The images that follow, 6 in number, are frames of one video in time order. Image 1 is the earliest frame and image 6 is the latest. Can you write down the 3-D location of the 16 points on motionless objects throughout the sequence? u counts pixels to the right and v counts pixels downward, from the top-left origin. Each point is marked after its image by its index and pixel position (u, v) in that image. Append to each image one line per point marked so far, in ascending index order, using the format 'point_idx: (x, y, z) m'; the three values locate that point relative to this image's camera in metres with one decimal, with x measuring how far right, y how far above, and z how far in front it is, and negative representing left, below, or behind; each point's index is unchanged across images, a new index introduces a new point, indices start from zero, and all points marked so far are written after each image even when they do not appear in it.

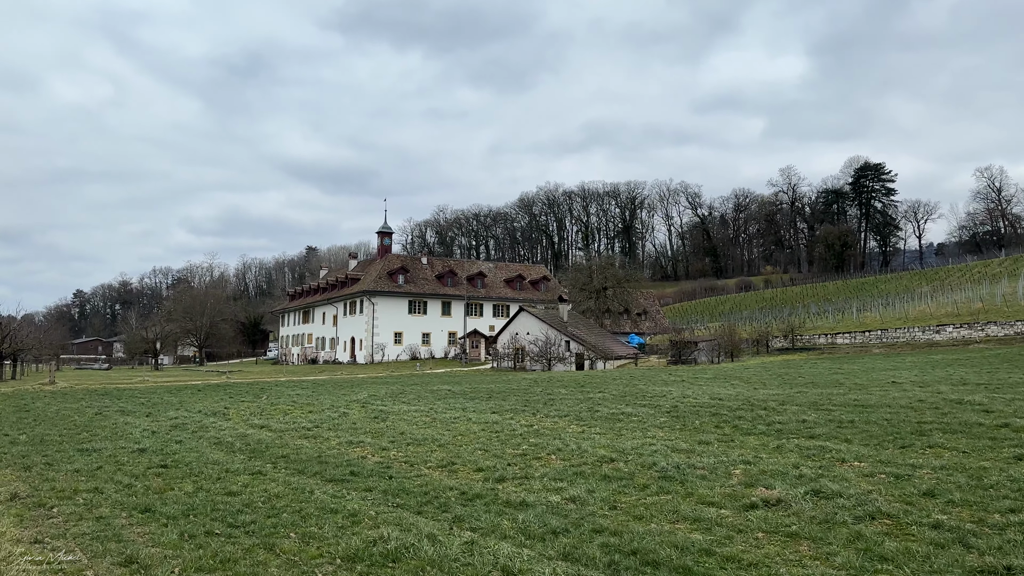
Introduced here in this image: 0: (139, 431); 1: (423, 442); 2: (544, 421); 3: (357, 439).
0: (-8.1, -3.1, +13.6) m
1: (-1.7, -3.0, +12.2) m
2: (+0.8, -3.1, +14.7) m
3: (-3.1, -3.0, +12.7) m
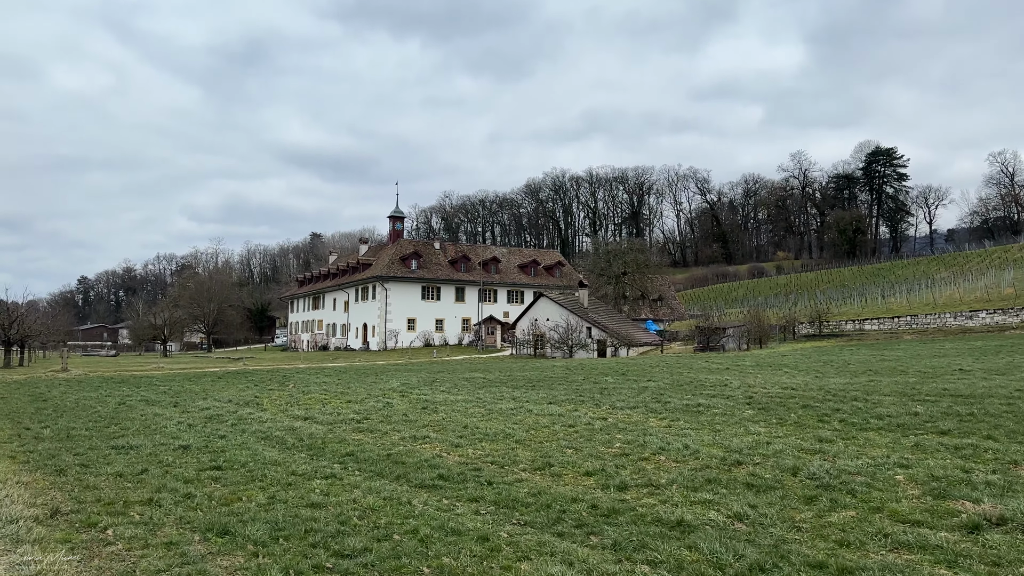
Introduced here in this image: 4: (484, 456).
0: (-6.6, -2.7, +12.3) m
1: (-0.2, -2.6, +10.9) m
2: (+2.2, -2.7, +13.3) m
3: (-1.6, -2.6, +11.3) m
4: (-0.4, -2.5, +9.2) m
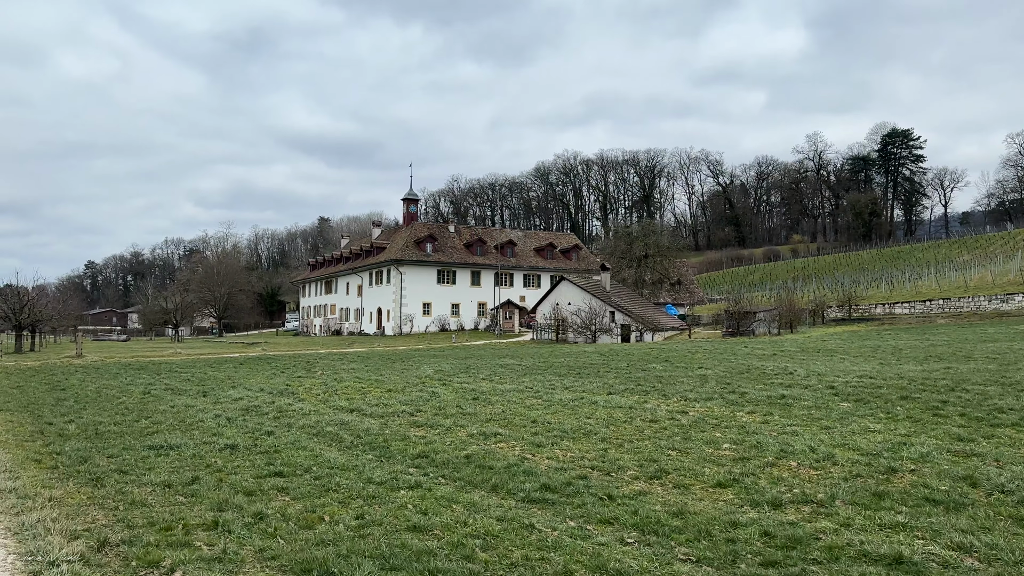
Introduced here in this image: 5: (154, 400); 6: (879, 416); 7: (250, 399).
0: (-5.3, -2.3, +11.1) m
1: (+1.0, -2.2, +9.7) m
2: (+3.5, -2.3, +12.1) m
3: (-0.4, -2.3, +10.1) m
4: (+0.9, -2.2, +8.0) m
5: (-7.7, -2.4, +13.6) m
6: (+6.1, -2.1, +10.6) m
7: (-5.8, -2.5, +14.0) m
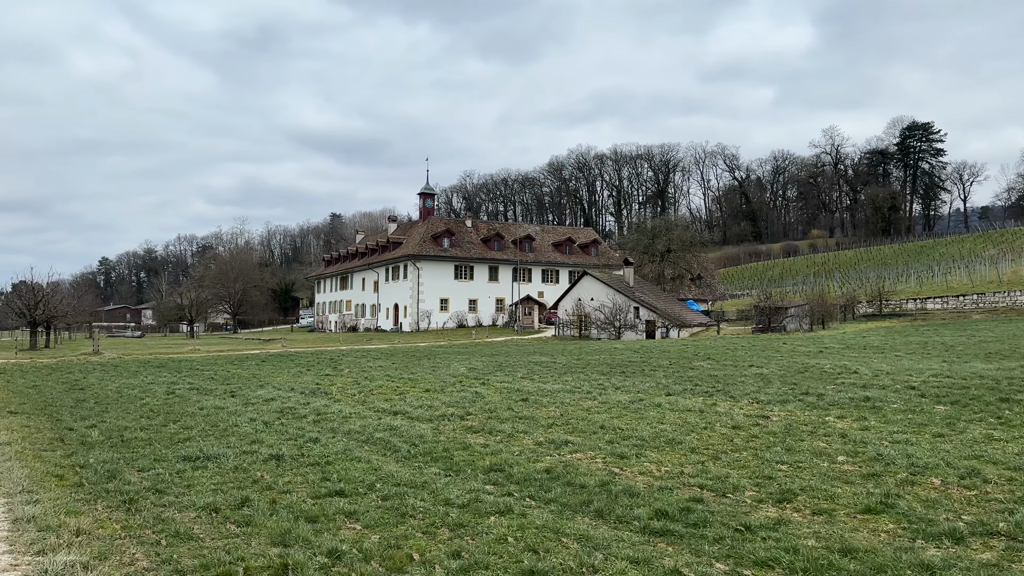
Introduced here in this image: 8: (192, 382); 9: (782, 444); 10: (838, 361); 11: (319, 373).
0: (-4.3, -2.2, +10.1) m
1: (+2.0, -2.1, +8.6) m
2: (+4.5, -2.1, +11.0) m
3: (+0.6, -2.1, +9.1) m
4: (+1.8, -2.0, +6.9) m
5: (-6.7, -2.3, +12.7) m
6: (+7.1, -2.0, +9.4) m
7: (-4.8, -2.3, +13.0) m
8: (-8.5, -2.5, +16.7) m
9: (+3.5, -2.1, +8.4) m
10: (+10.1, -2.2, +19.4) m
11: (-6.0, -2.6, +19.5) m
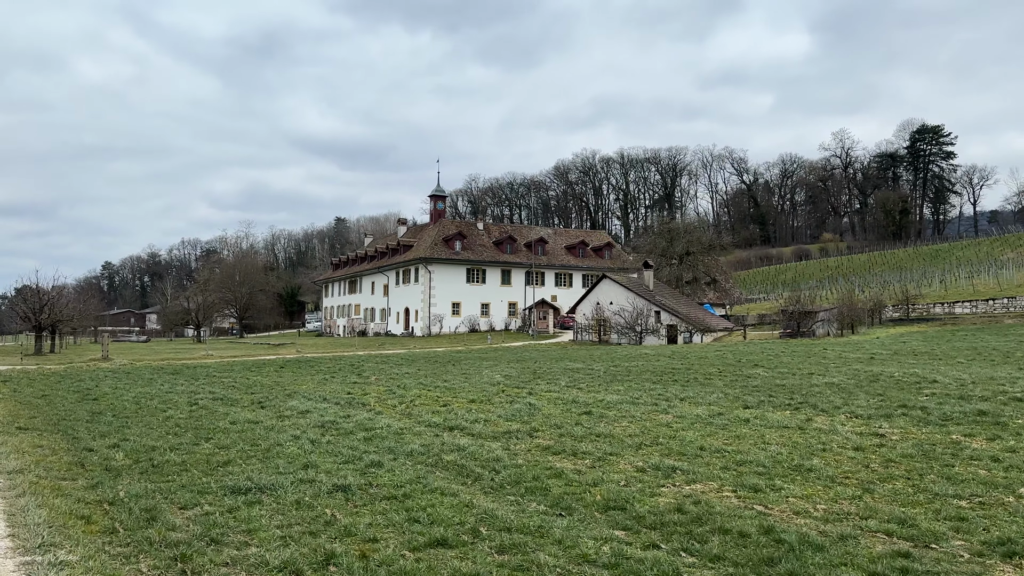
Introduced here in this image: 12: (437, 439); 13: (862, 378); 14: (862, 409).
0: (-3.2, -2.1, +8.9) m
1: (+3.2, -2.1, +7.3) m
2: (+5.7, -2.1, +9.7) m
3: (+1.7, -2.1, +7.8) m
4: (+3.0, -2.0, +5.6) m
5: (-5.5, -2.3, +11.4) m
6: (+8.3, -2.0, +8.1) m
7: (-3.6, -2.3, +11.8) m
8: (-7.3, -2.5, +15.4) m
9: (+4.7, -2.0, +7.1) m
10: (+11.2, -2.3, +18.1) m
11: (-4.8, -2.7, +18.3) m
12: (-1.1, -2.2, +9.1) m
13: (+8.9, -2.3, +16.1) m
14: (+6.2, -2.1, +11.2) m
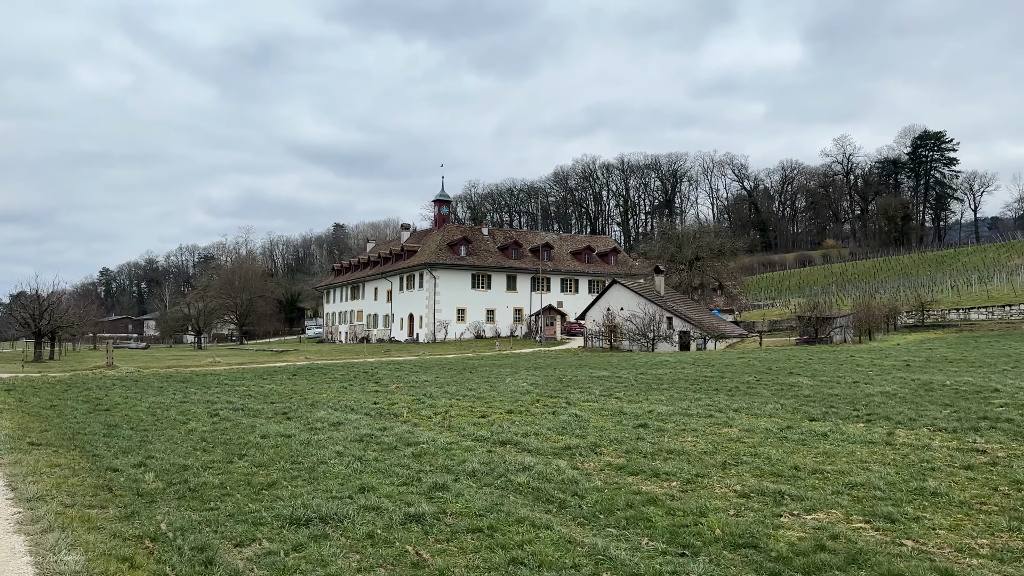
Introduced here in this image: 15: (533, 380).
0: (-2.3, -2.2, +8.0) m
1: (+4.0, -2.1, +6.5) m
2: (+6.5, -2.1, +8.9) m
3: (+2.6, -2.1, +6.9) m
4: (+3.8, -2.0, +4.8) m
5: (-4.7, -2.3, +10.5) m
6: (+9.1, -2.0, +7.3) m
7: (-2.8, -2.4, +10.9) m
8: (-6.5, -2.6, +14.5) m
9: (+5.5, -2.0, +6.3) m
10: (+12.0, -2.4, +17.3) m
11: (-4.0, -2.8, +17.4) m
12: (-0.2, -2.2, +8.3) m
13: (+9.7, -2.4, +15.3) m
14: (+7.0, -2.2, +10.4) m
15: (+0.7, -2.9, +19.9) m
